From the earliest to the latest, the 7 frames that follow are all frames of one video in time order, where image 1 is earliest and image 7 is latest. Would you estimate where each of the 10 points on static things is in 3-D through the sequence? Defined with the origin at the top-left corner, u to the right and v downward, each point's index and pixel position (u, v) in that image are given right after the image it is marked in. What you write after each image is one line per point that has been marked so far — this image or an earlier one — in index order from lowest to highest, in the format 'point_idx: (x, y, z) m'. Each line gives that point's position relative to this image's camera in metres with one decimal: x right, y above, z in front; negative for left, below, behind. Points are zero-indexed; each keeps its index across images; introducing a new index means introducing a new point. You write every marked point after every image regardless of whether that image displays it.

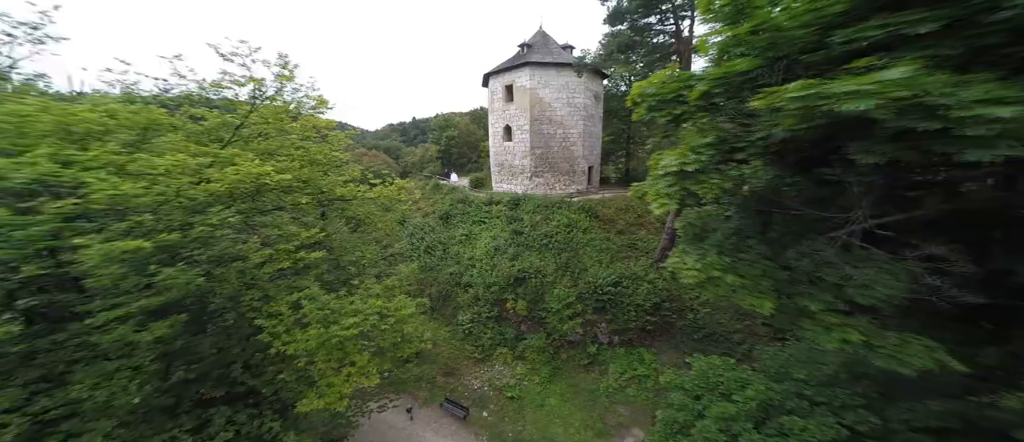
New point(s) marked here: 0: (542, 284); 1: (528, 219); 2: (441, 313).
0: (+1.3, -2.7, +13.4) m
1: (+0.8, +0.1, +16.2) m
2: (-3.6, -4.7, +15.3) m
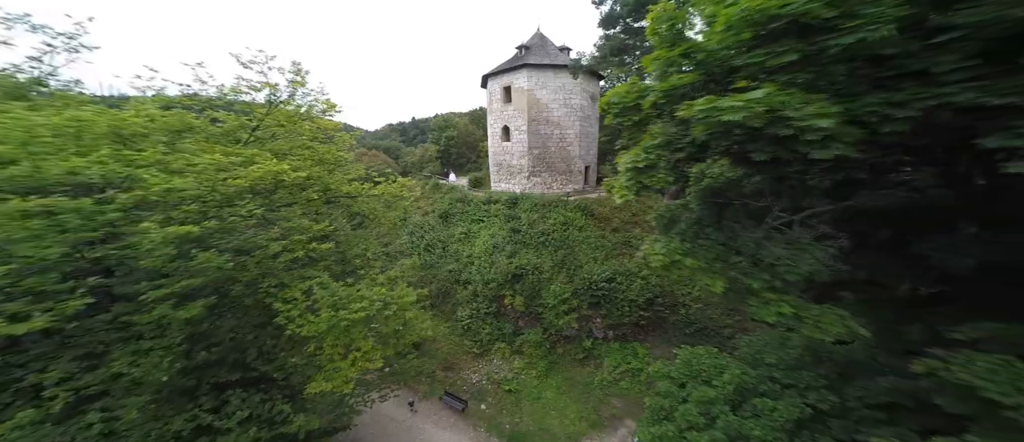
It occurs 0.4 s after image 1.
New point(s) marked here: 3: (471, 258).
0: (+1.2, -2.7, +13.8) m
1: (+0.7, +0.2, +16.5) m
2: (-3.7, -4.6, +15.7) m
3: (-2.2, -2.0, +16.1) m
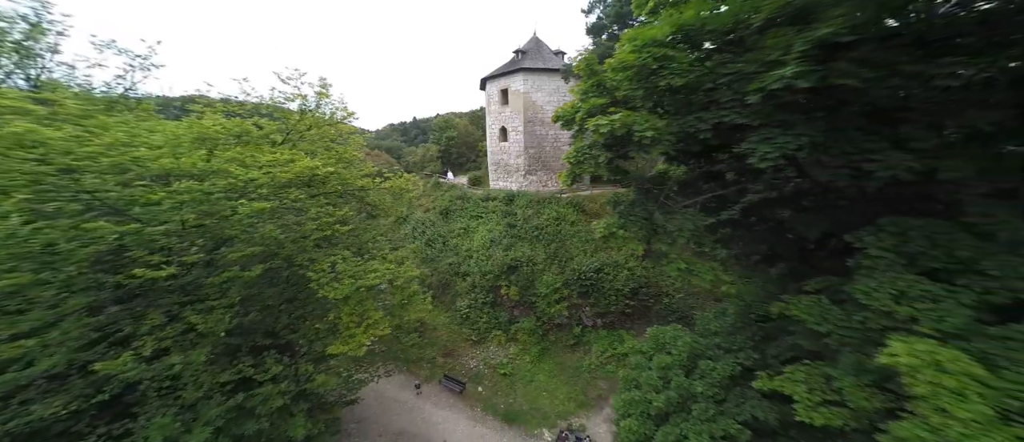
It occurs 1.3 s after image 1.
0: (+1.0, -2.4, +14.8) m
1: (+0.5, +0.4, +17.5) m
2: (-3.9, -4.4, +16.6) m
3: (-2.4, -1.7, +17.1) m
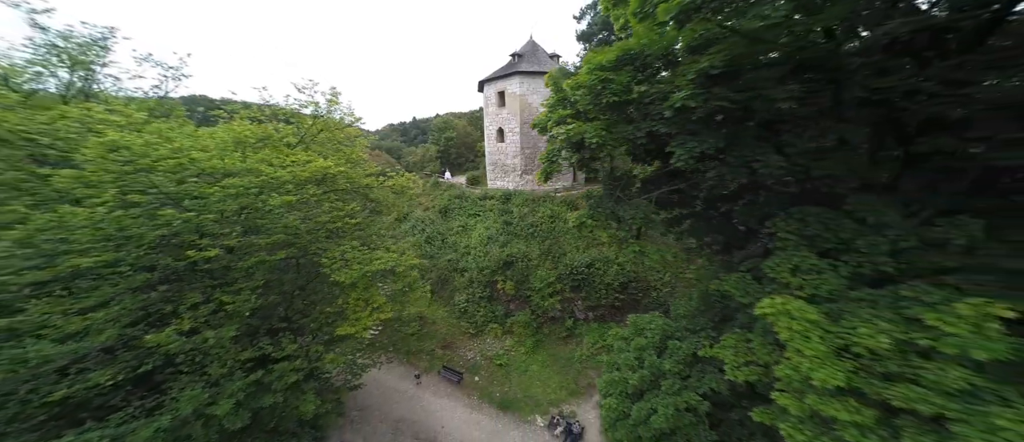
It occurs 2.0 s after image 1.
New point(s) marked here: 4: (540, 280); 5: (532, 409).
0: (+0.8, -2.3, +15.4) m
1: (+0.3, +0.6, +18.1) m
2: (-4.1, -4.2, +17.3) m
3: (-2.6, -1.6, +17.7) m
4: (+1.4, -2.9, +14.8) m
5: (+0.8, -7.4, +11.9) m
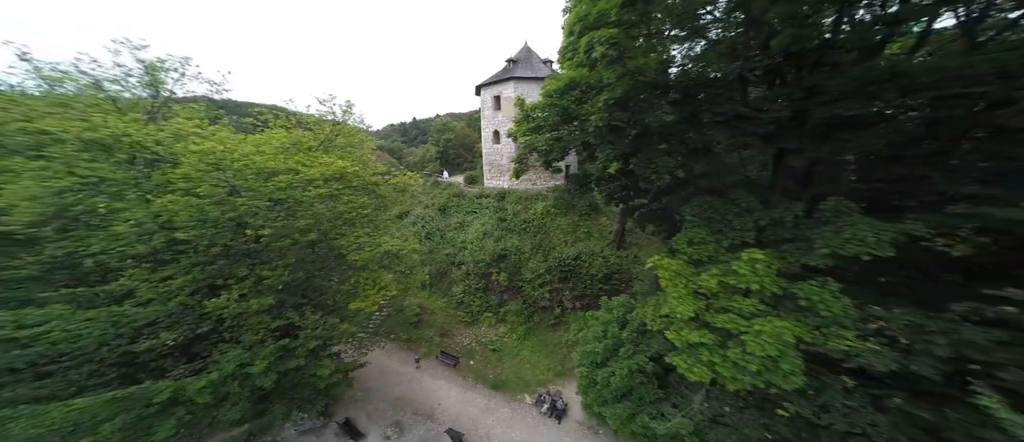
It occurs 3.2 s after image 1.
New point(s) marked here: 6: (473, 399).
0: (+0.4, -2.1, +16.6) m
1: (-0.1, +0.8, +19.3) m
2: (-4.5, -4.0, +18.5) m
3: (-3.0, -1.4, +18.9) m
4: (+1.0, -2.7, +16.0) m
5: (+0.4, -7.2, +13.1) m
6: (-1.7, -7.6, +13.0) m
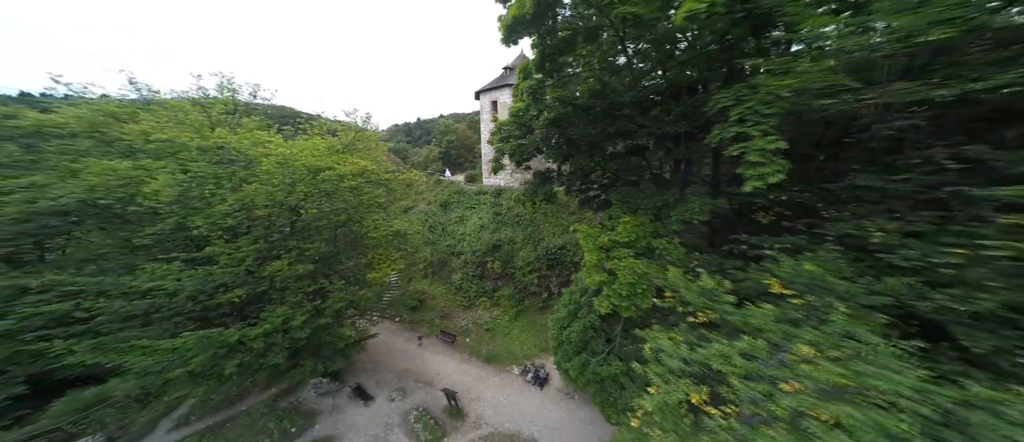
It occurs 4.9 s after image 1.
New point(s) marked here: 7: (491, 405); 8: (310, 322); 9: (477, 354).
0: (0.0, -1.7, +18.5) m
1: (-0.5, +1.2, +21.2) m
2: (-4.9, -3.6, +20.5) m
3: (-3.4, -1.0, +20.9) m
4: (+0.6, -2.3, +17.9) m
5: (-0.1, -6.8, +15.0) m
6: (-2.2, -7.2, +14.9) m
7: (-0.9, -7.9, +12.8) m
8: (-6.2, -3.1, +9.3) m
9: (-1.9, -6.8, +15.7) m
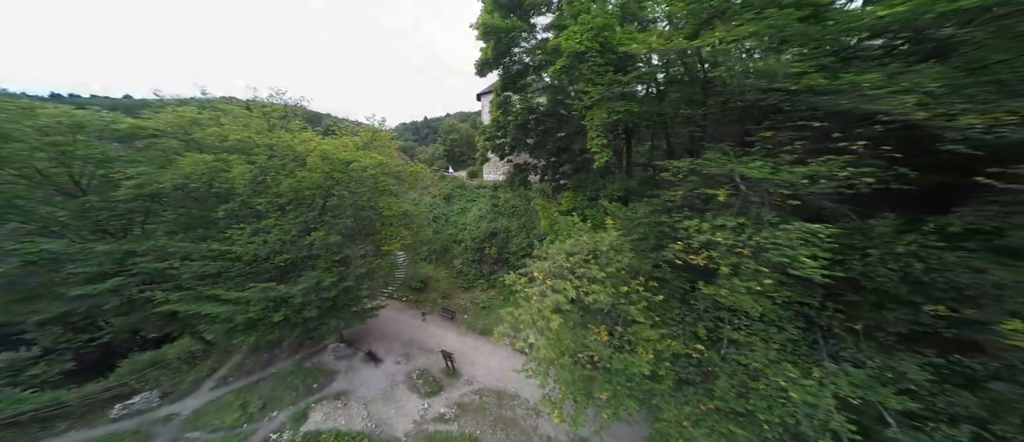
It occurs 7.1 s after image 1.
0: (-0.4, -1.1, +20.7) m
1: (-0.7, +1.8, +23.4) m
2: (-5.2, -2.9, +22.8) m
3: (-3.7, -0.3, +23.1) m
4: (+0.2, -1.7, +20.1) m
5: (-0.5, -6.2, +17.2) m
6: (-2.6, -6.6, +17.2) m
7: (-1.4, -7.2, +15.1) m
8: (-6.8, -2.4, +11.6) m
9: (-2.3, -6.2, +17.9) m
